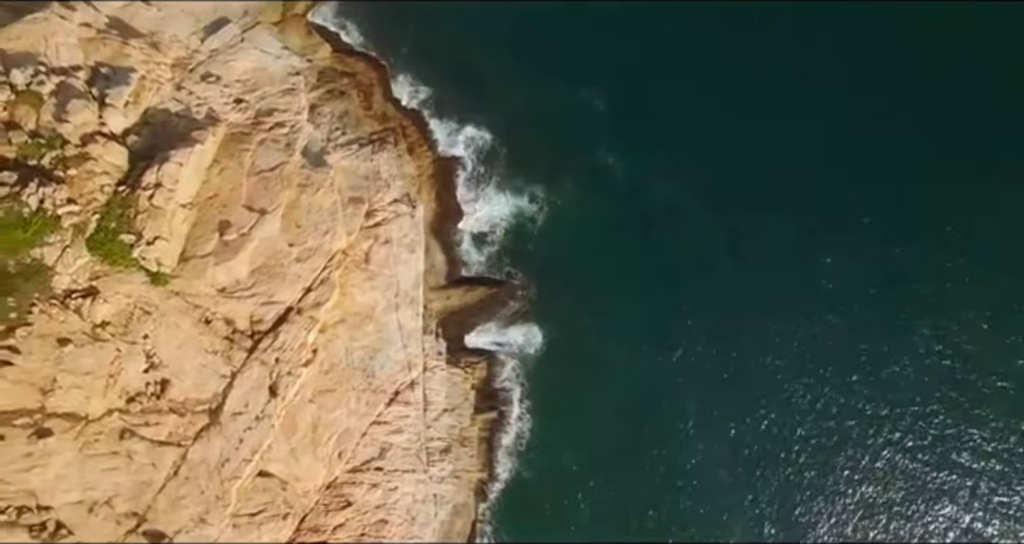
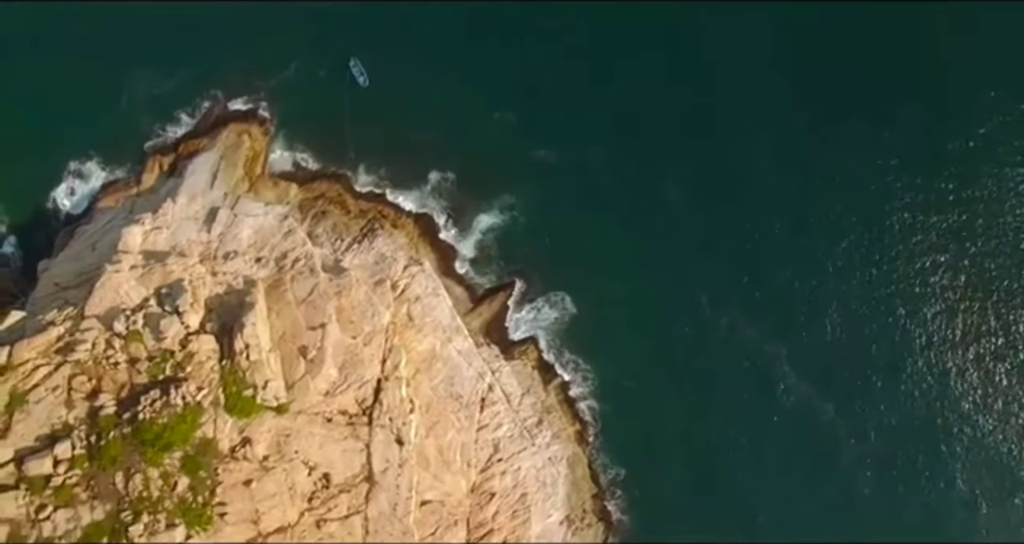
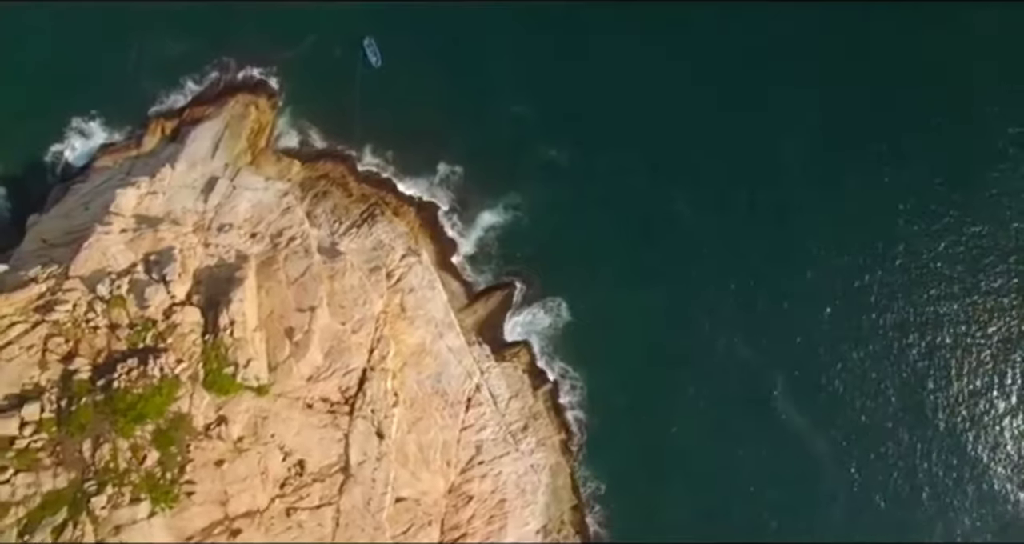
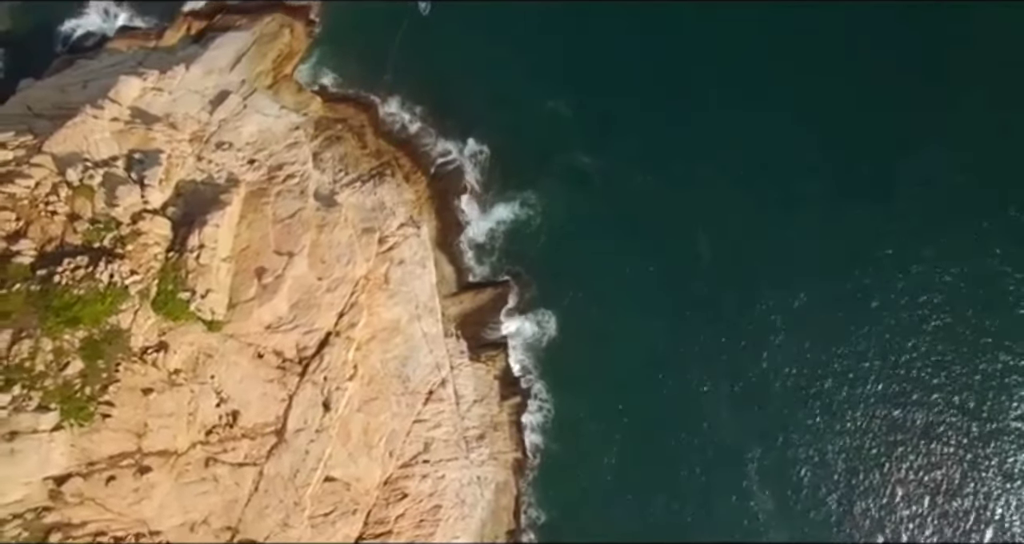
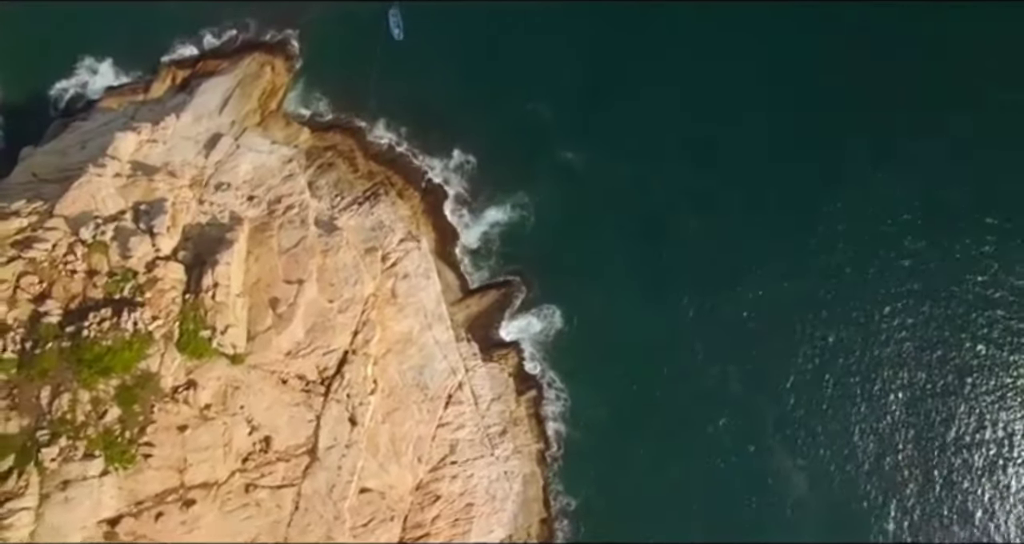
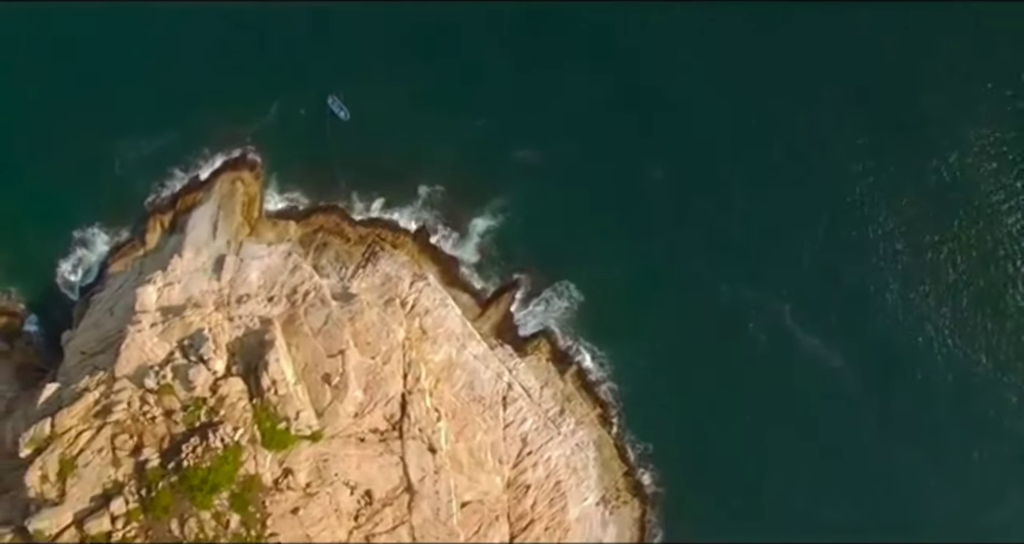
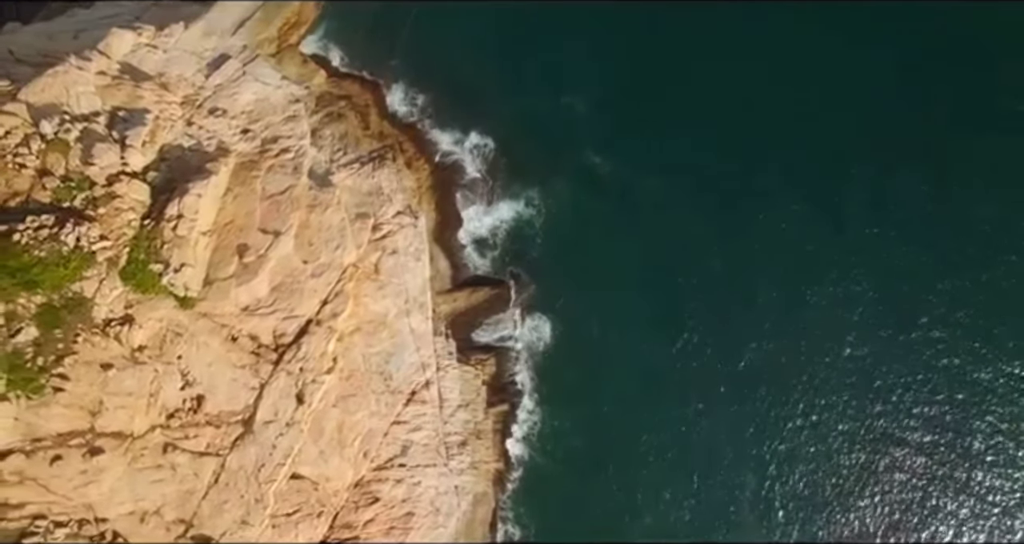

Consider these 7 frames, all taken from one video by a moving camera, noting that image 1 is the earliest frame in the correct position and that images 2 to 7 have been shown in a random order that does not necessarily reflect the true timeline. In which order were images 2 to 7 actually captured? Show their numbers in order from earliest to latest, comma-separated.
7, 4, 5, 3, 2, 6
